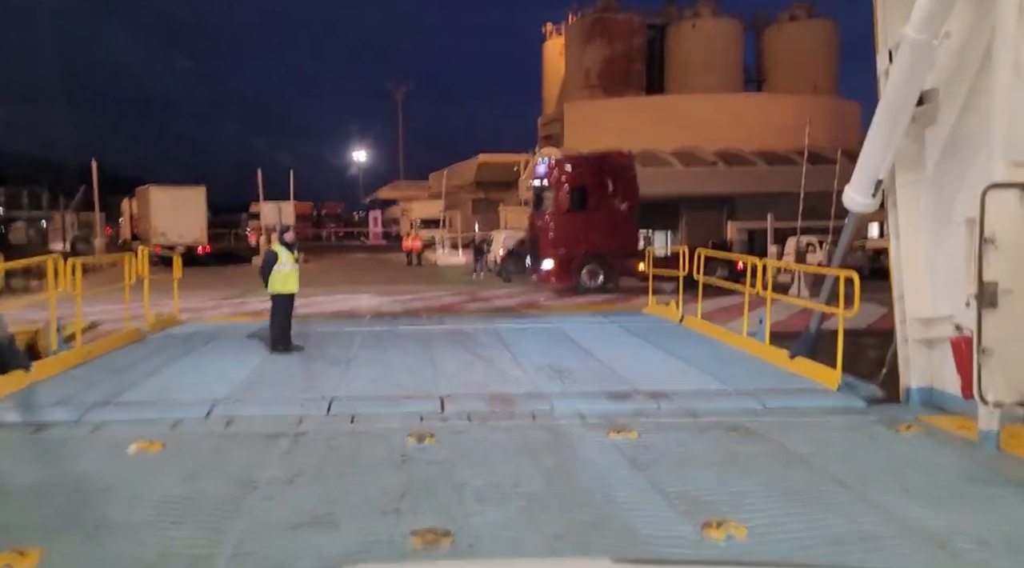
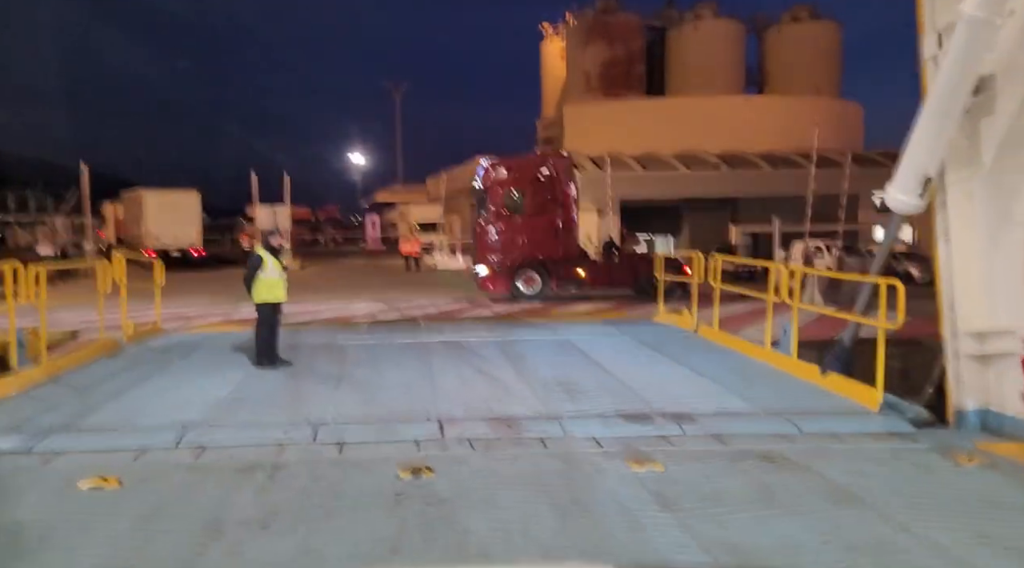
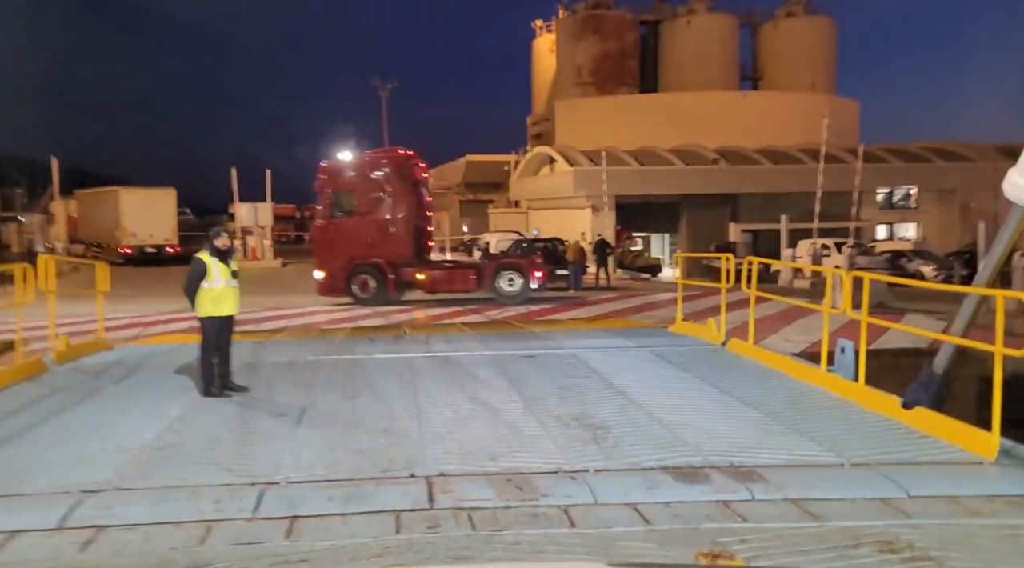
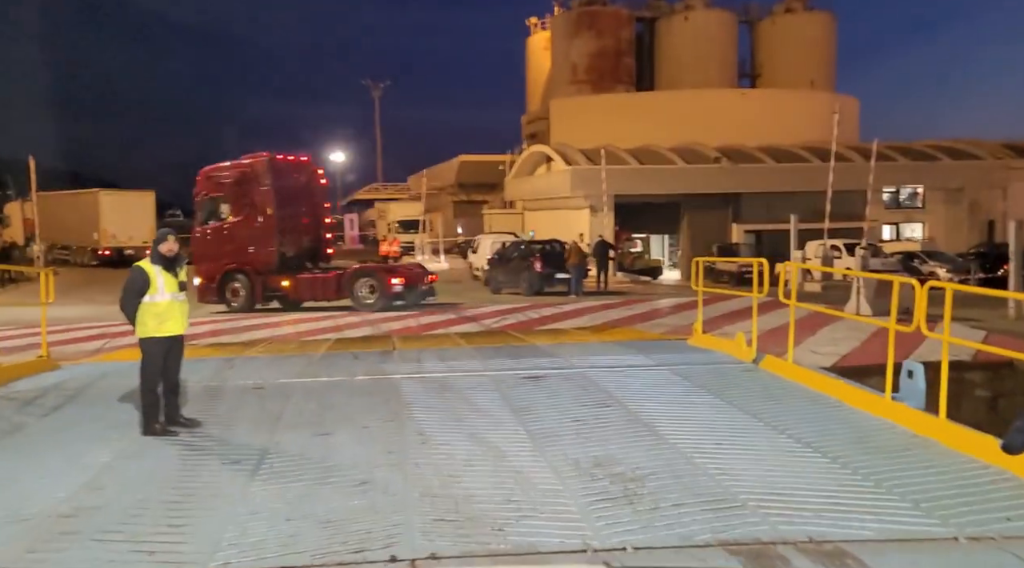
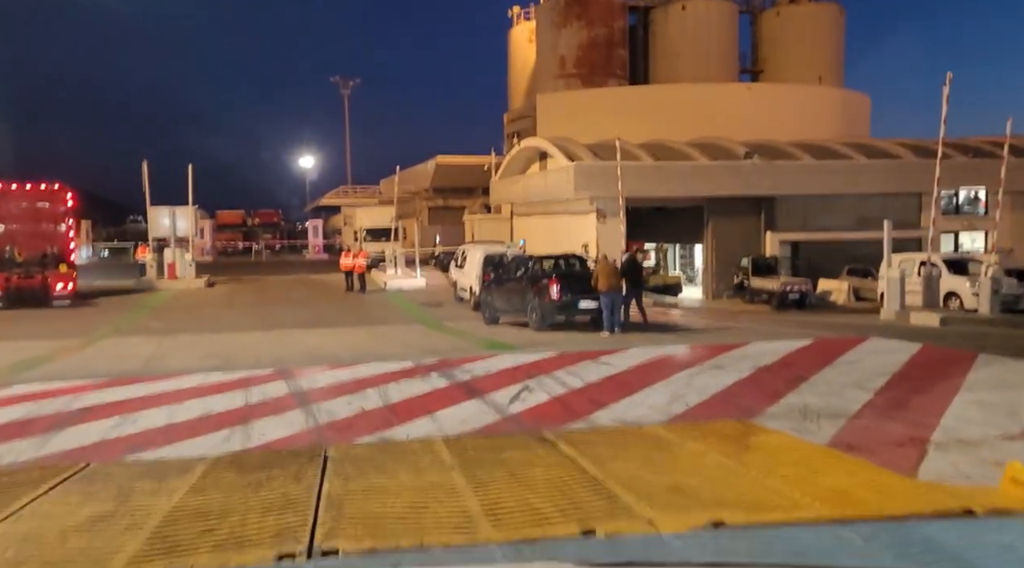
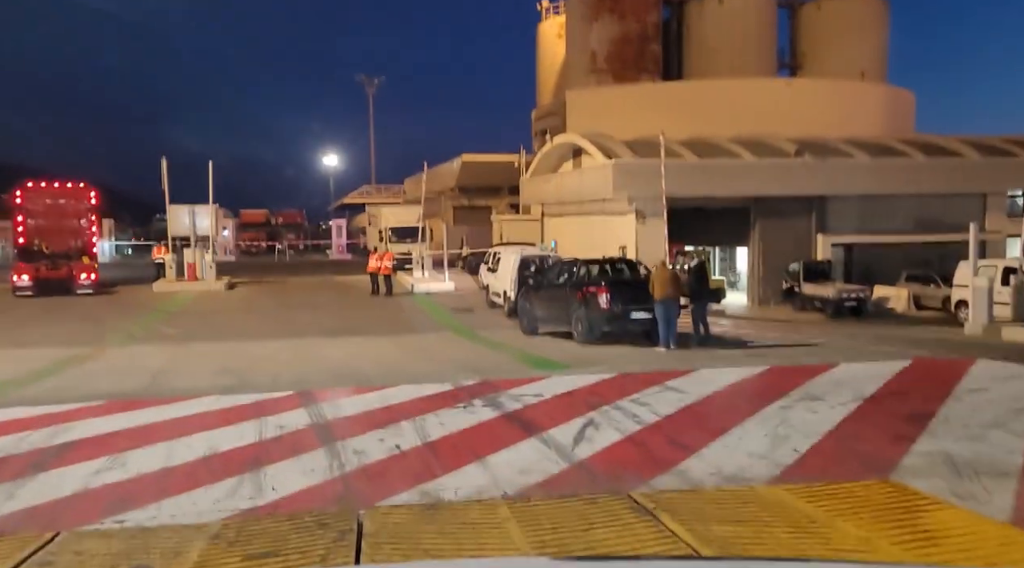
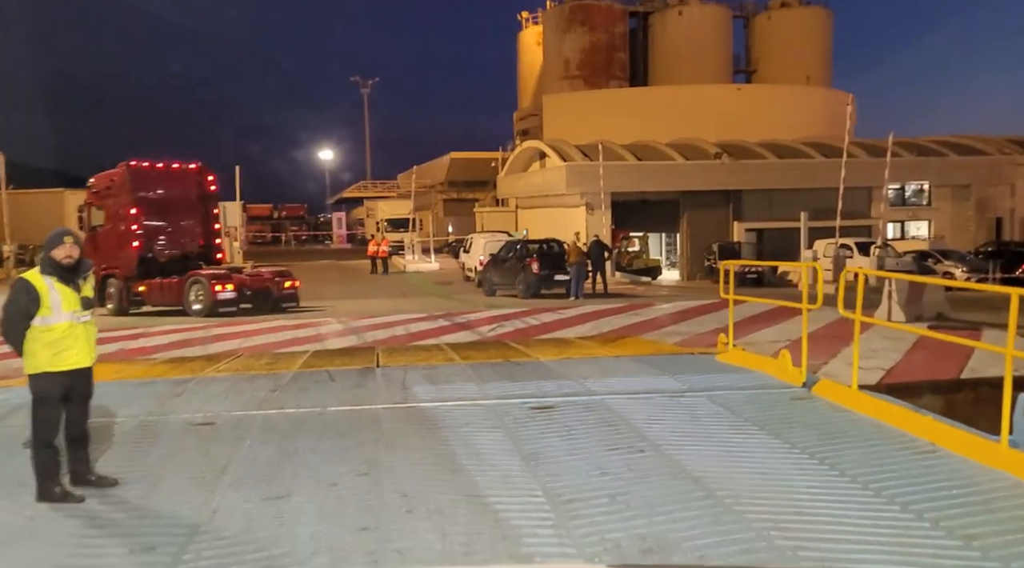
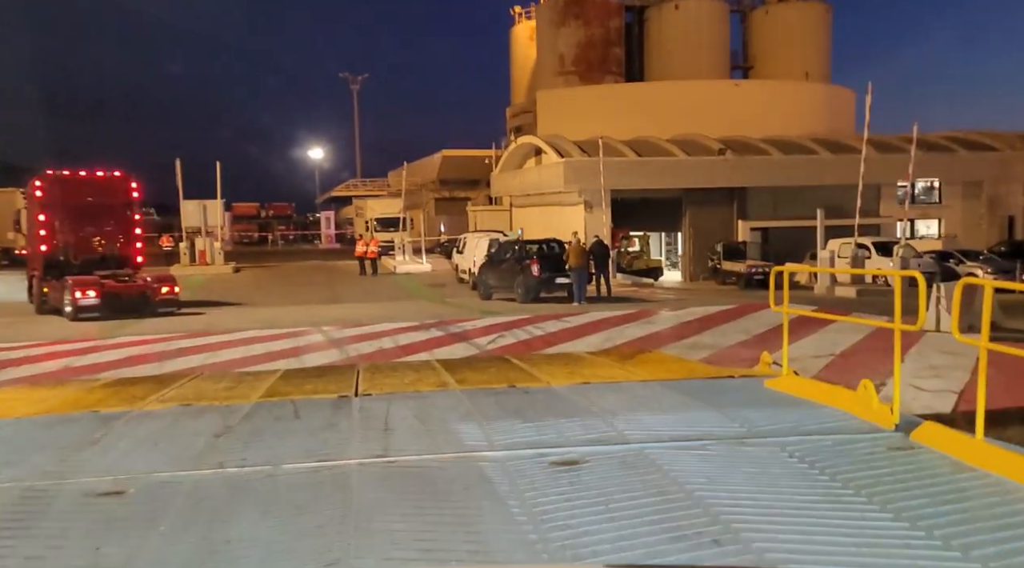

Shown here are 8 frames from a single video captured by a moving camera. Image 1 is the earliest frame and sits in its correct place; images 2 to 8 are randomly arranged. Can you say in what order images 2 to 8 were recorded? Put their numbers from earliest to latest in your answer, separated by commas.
2, 3, 4, 7, 8, 5, 6
